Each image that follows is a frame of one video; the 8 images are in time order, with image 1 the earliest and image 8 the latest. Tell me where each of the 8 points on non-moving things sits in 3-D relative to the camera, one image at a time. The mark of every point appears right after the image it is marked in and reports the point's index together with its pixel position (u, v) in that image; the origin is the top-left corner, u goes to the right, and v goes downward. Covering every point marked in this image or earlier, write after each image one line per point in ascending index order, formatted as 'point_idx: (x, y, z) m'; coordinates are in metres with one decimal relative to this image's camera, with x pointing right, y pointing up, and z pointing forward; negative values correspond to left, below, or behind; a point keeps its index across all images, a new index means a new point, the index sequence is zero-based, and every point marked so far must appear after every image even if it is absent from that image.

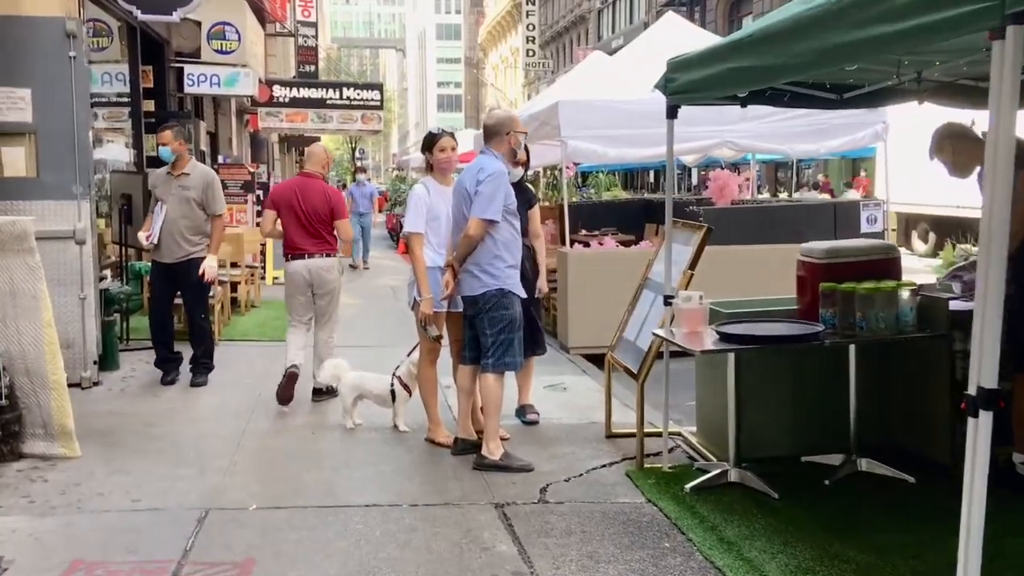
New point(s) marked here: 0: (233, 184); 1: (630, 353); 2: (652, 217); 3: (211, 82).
0: (-4.5, +1.7, +14.8) m
1: (+0.7, -0.4, +5.6) m
2: (+2.3, +1.2, +14.9) m
3: (-4.3, +2.9, +12.9) m
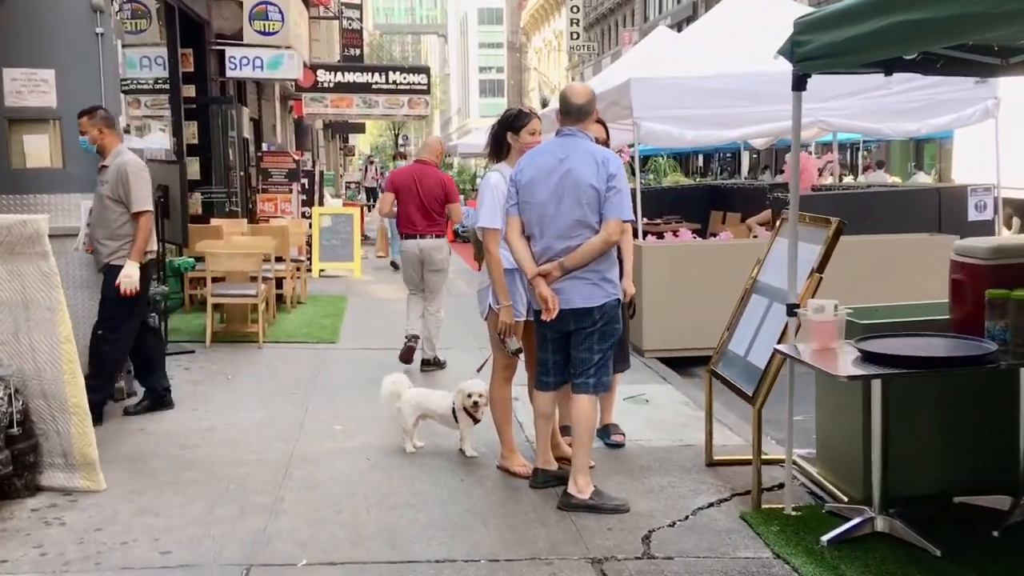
0: (-3.6, +1.8, +14.1) m
1: (+1.2, -0.4, +4.8) m
2: (+3.2, +1.3, +13.9) m
3: (-3.5, +3.0, +12.2) m
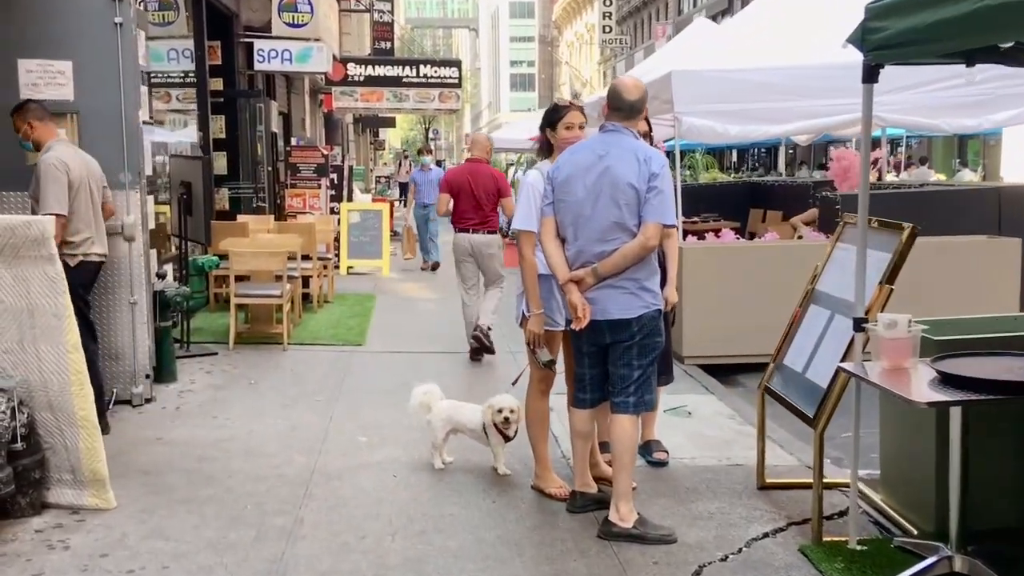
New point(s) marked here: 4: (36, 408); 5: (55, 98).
0: (-3.1, +1.8, +13.9) m
1: (+1.4, -0.5, +4.4) m
2: (+3.7, +1.3, +13.5) m
3: (-3.0, +3.0, +11.9) m
4: (-2.2, -0.5, +4.1) m
5: (-3.0, +1.3, +6.0) m
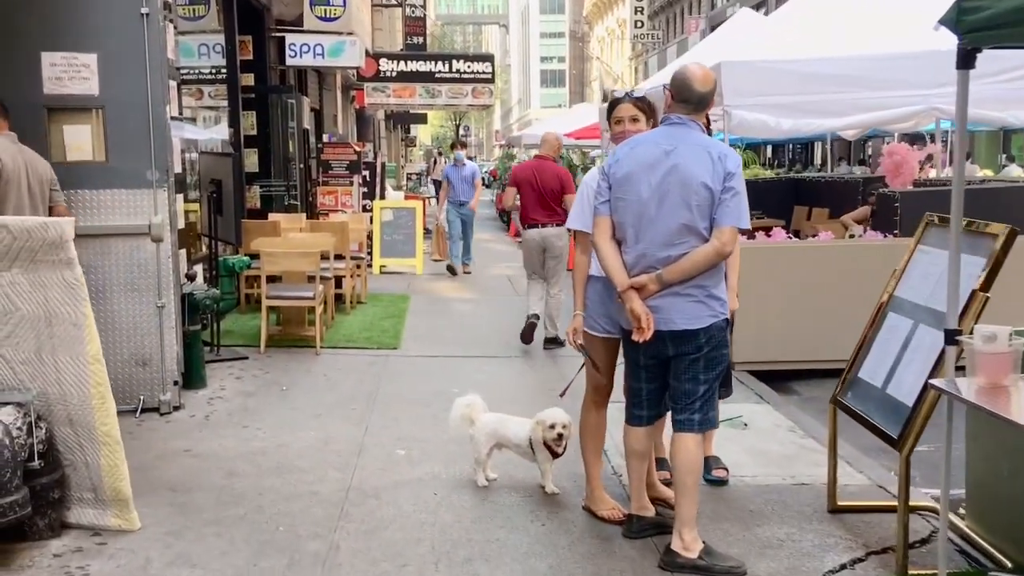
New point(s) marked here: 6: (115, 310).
0: (-2.6, +1.8, +13.6) m
1: (+1.6, -0.5, +4.0) m
2: (+4.2, +1.3, +13.0) m
3: (-2.5, +3.0, +11.7) m
4: (-2.0, -0.6, +3.9) m
5: (-2.7, +1.2, +5.8) m
6: (-2.6, -0.1, +5.9) m
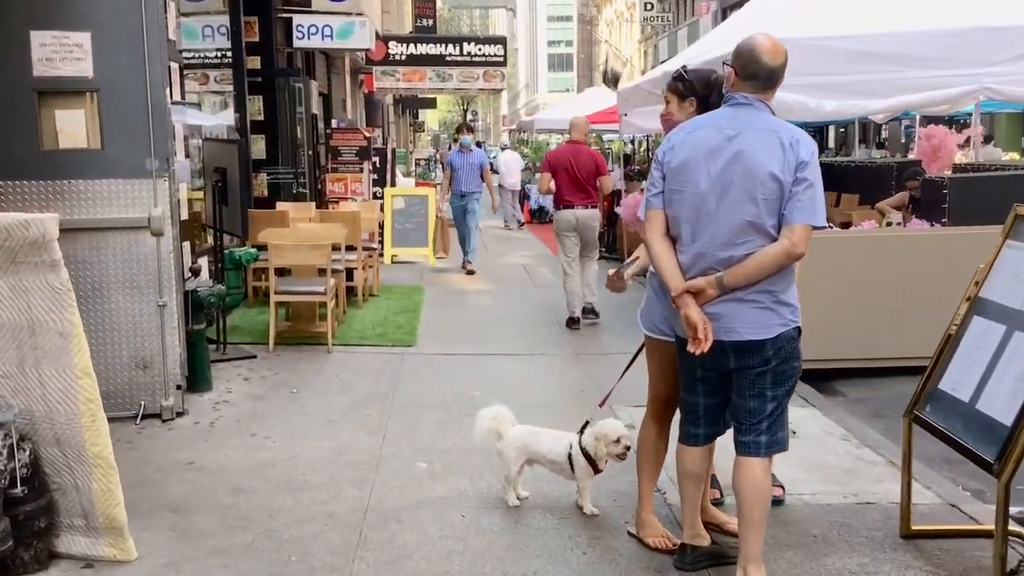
0: (-2.4, +2.0, +13.2) m
1: (+1.7, -0.5, +3.5) m
2: (+4.4, +1.4, +12.5) m
3: (-2.3, +3.1, +11.2) m
4: (-1.8, -0.6, +3.5) m
5: (-2.6, +1.2, +5.3) m
6: (-2.4, -0.1, +5.5) m
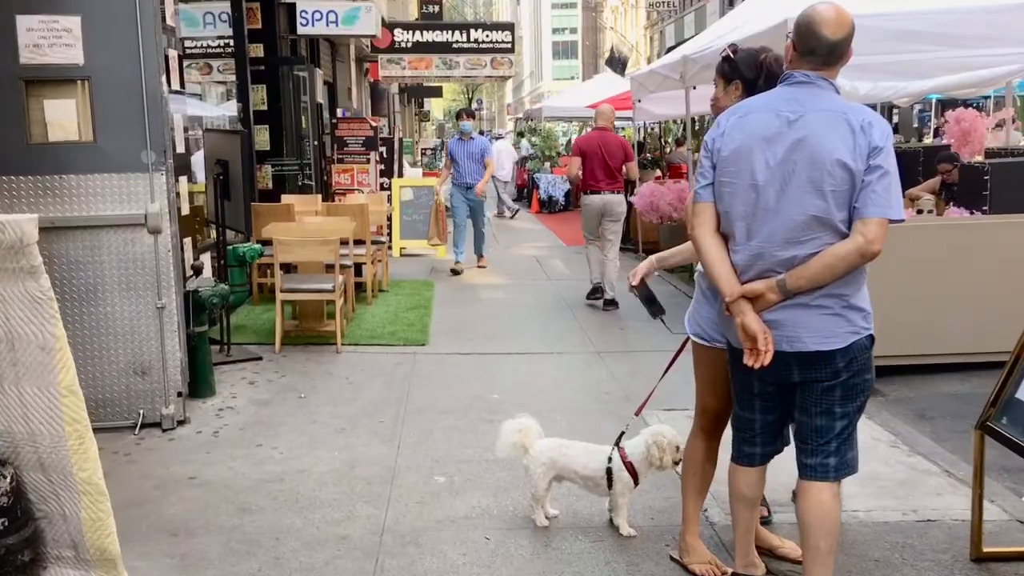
0: (-2.2, +2.1, +12.8) m
1: (+1.9, -0.5, +3.2) m
2: (+4.6, +1.6, +12.1) m
3: (-2.2, +3.2, +10.8) m
4: (-1.7, -0.6, +3.1) m
5: (-2.5, +1.2, +5.0) m
6: (-2.3, -0.1, +5.1) m
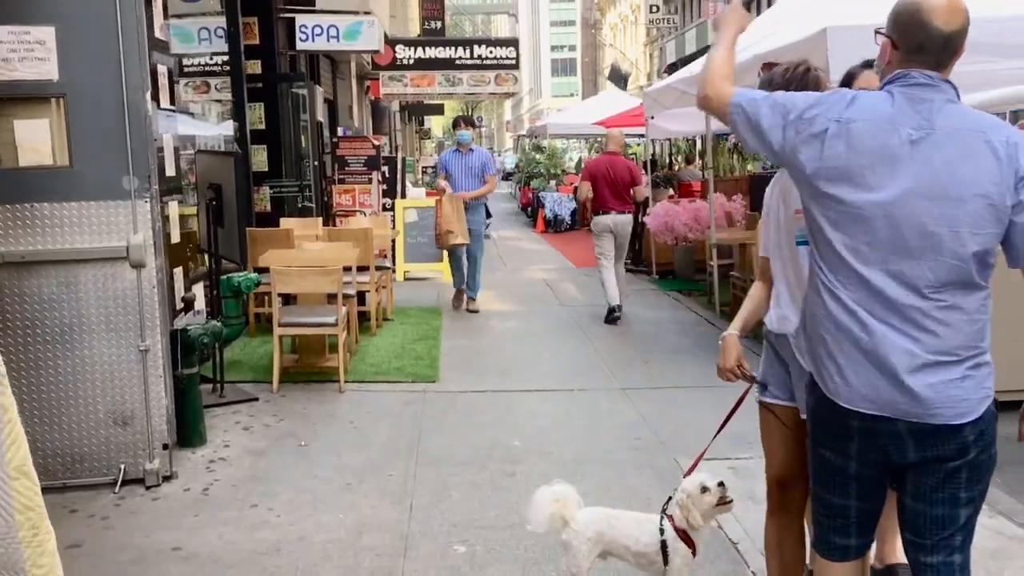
0: (-2.1, +1.7, +12.3) m
1: (+2.0, -0.7, +2.6) m
2: (+4.7, +1.3, +11.6) m
3: (-2.1, +2.9, +10.3) m
4: (-1.6, -0.8, +2.6) m
5: (-2.3, +1.0, +4.4) m
6: (-2.2, -0.3, +4.6) m
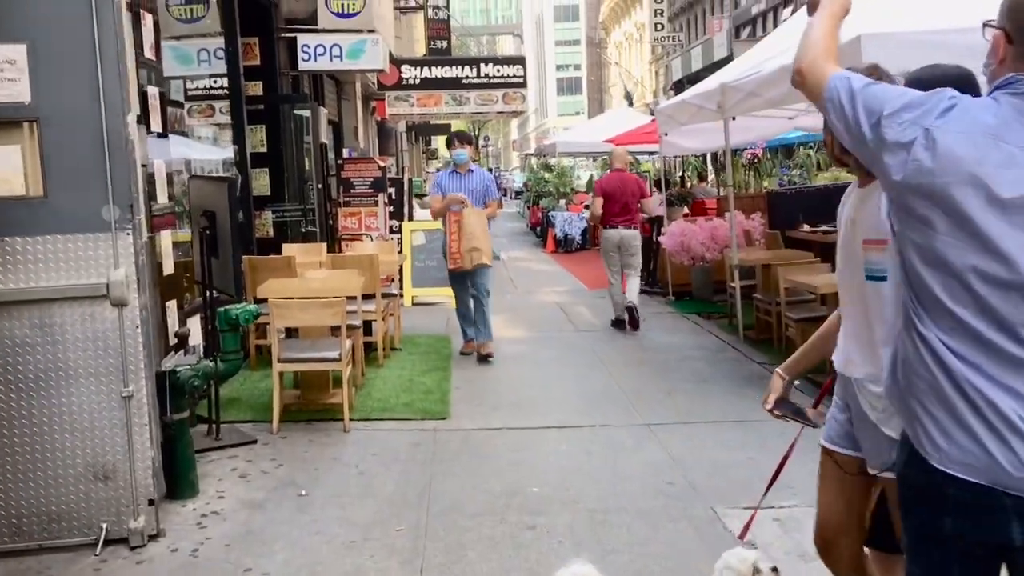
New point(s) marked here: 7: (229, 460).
0: (-2.0, +1.4, +11.9) m
1: (+2.1, -0.8, +2.2) m
2: (+4.8, +1.0, +11.2) m
3: (-2.0, +2.6, +10.0) m
4: (-1.5, -0.9, +2.1) m
5: (-2.3, +0.8, +4.1) m
6: (-2.1, -0.5, +4.2) m
7: (-1.7, -1.0, +5.4) m
